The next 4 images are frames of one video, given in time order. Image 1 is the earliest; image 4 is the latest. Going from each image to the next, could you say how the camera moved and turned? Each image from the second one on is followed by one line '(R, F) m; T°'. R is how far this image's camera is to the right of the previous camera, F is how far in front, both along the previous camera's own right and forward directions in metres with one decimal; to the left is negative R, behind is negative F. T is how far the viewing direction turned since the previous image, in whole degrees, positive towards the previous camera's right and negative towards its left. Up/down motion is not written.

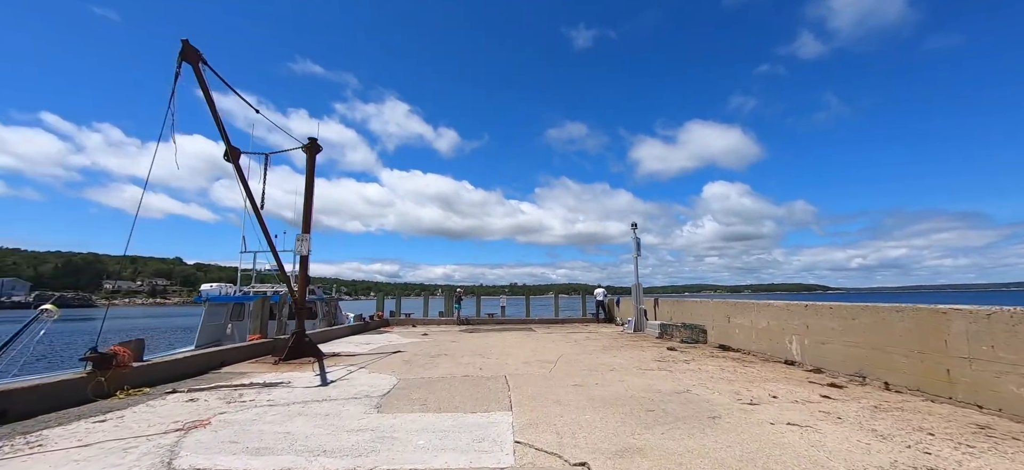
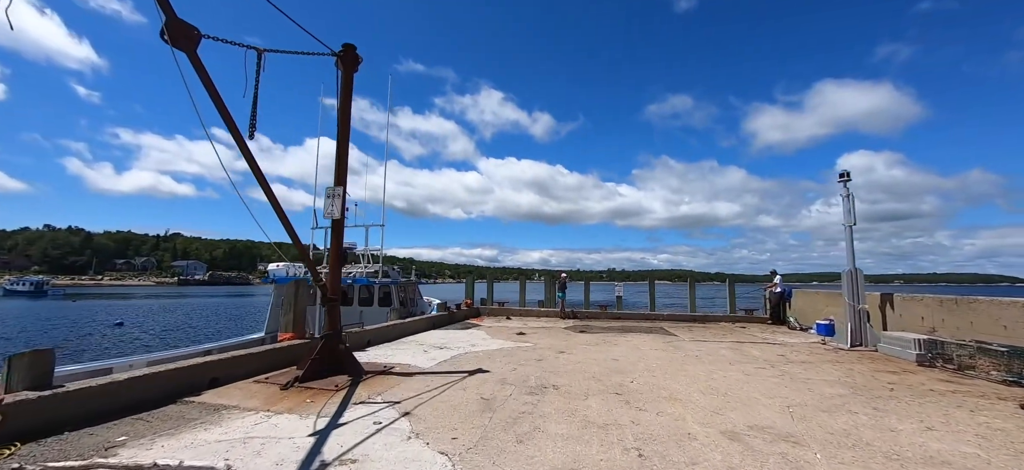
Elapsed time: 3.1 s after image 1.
(-0.8, +4.4) m; -13°
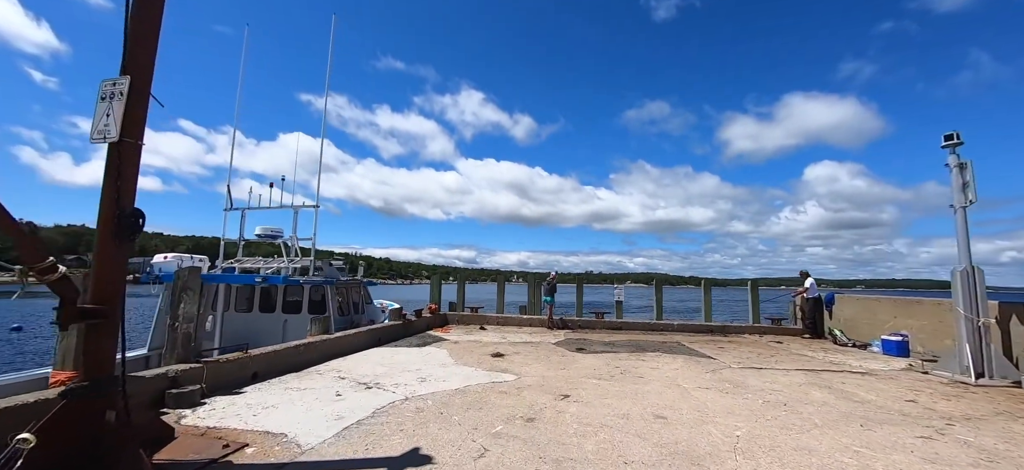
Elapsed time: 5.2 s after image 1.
(+0.1, +3.3) m; +3°
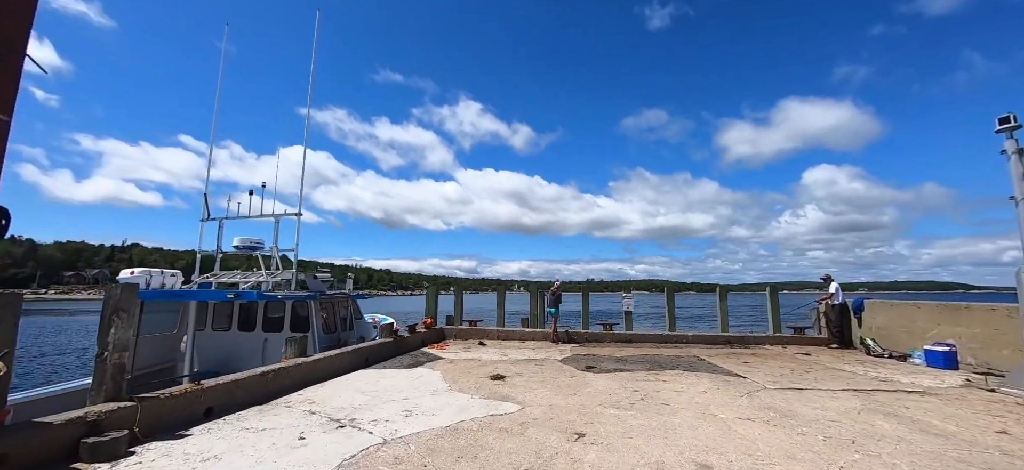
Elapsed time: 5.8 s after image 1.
(0.0, +0.9) m; 0°
